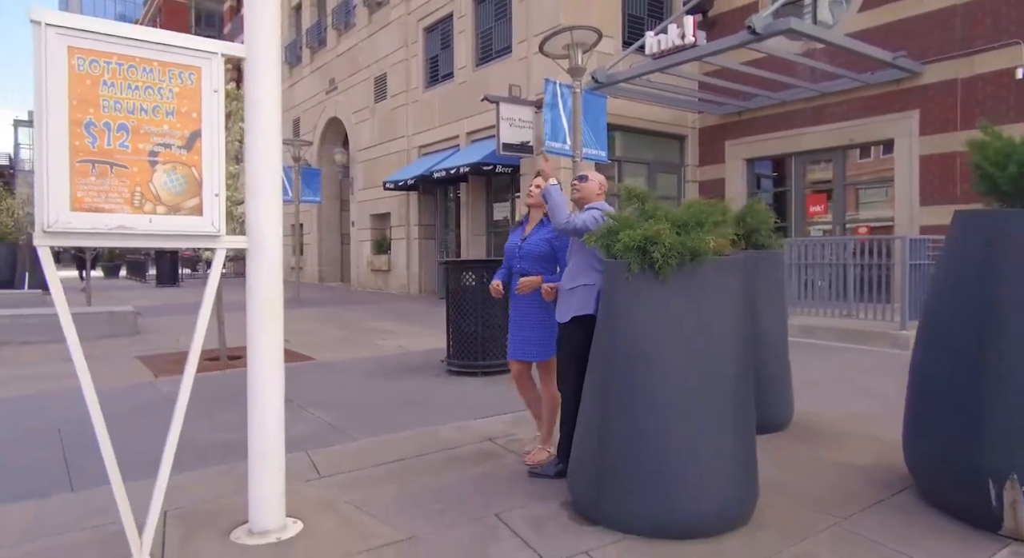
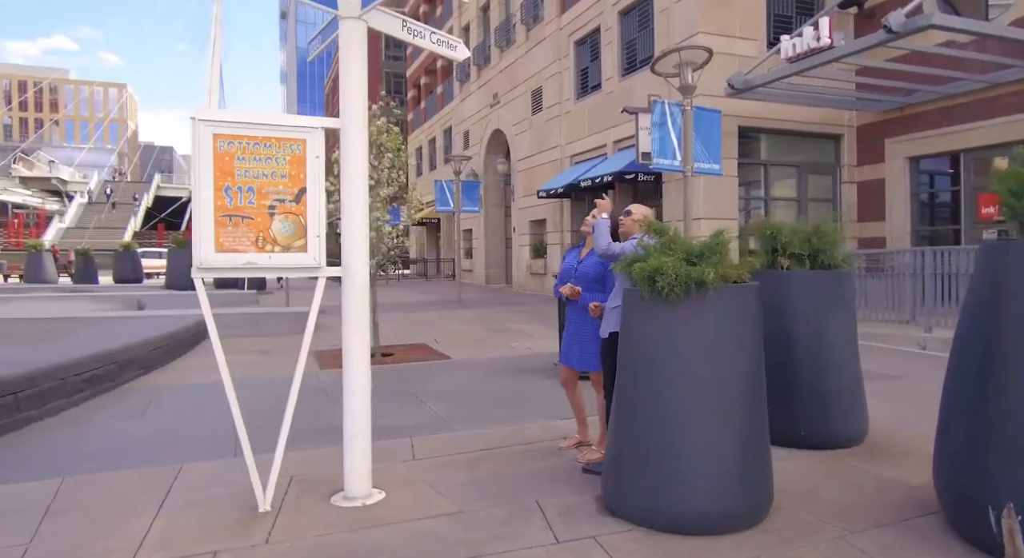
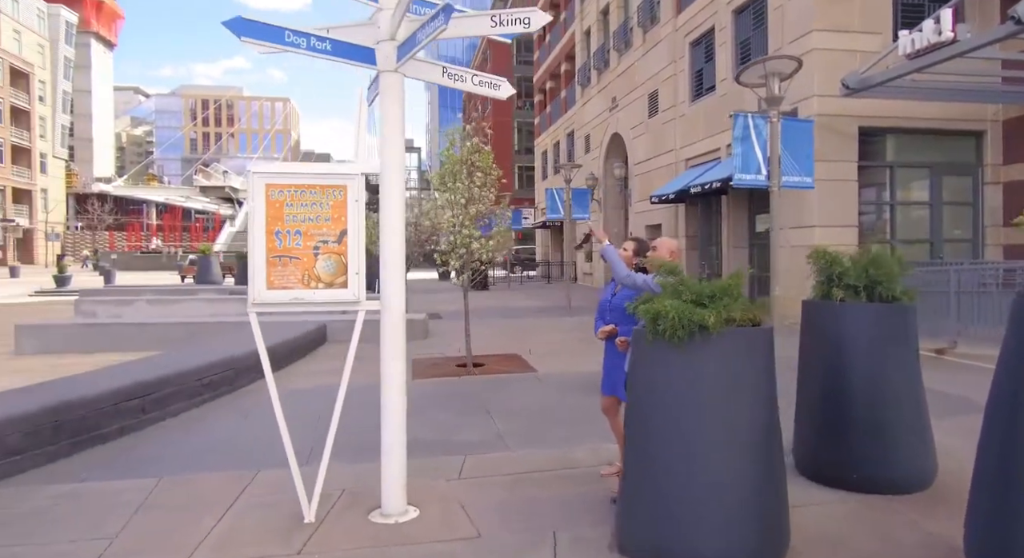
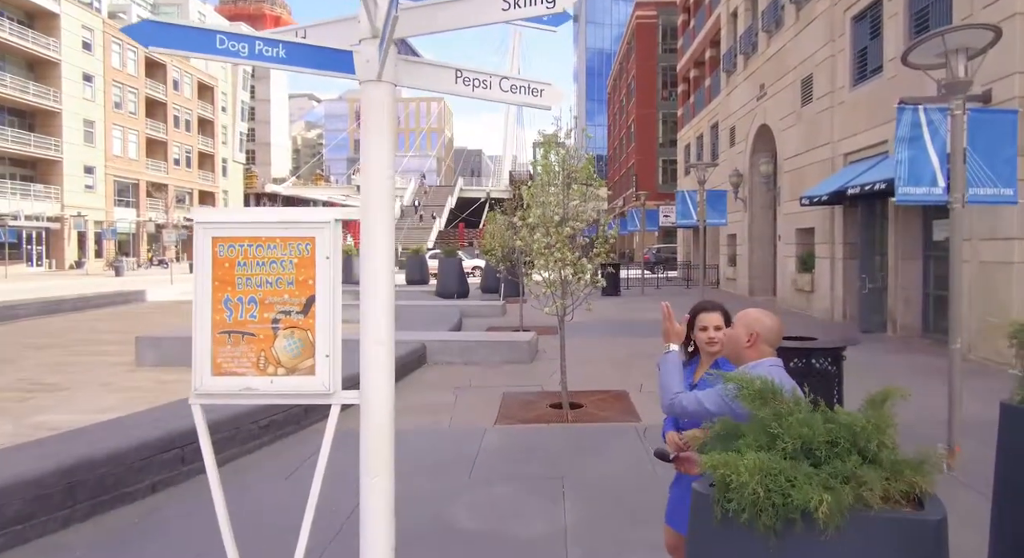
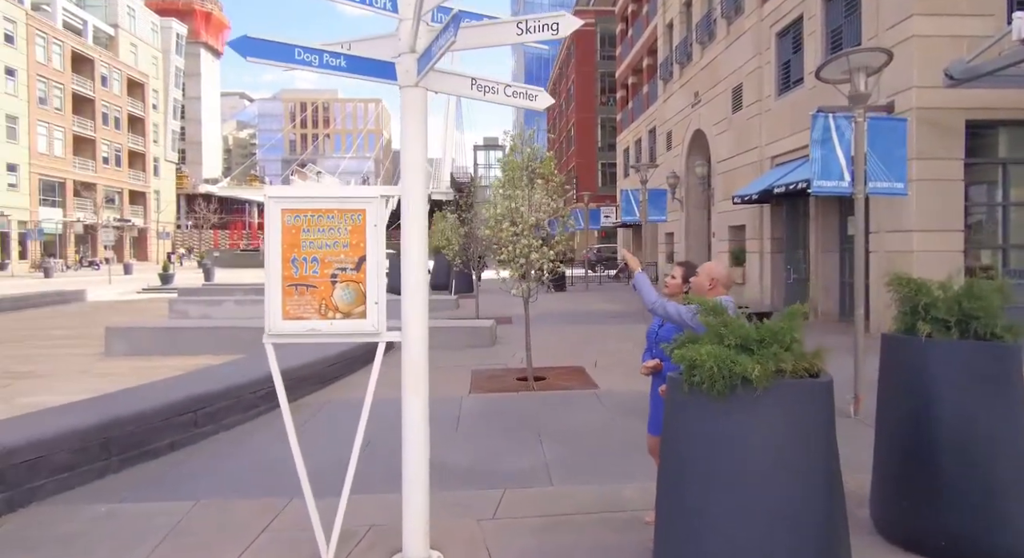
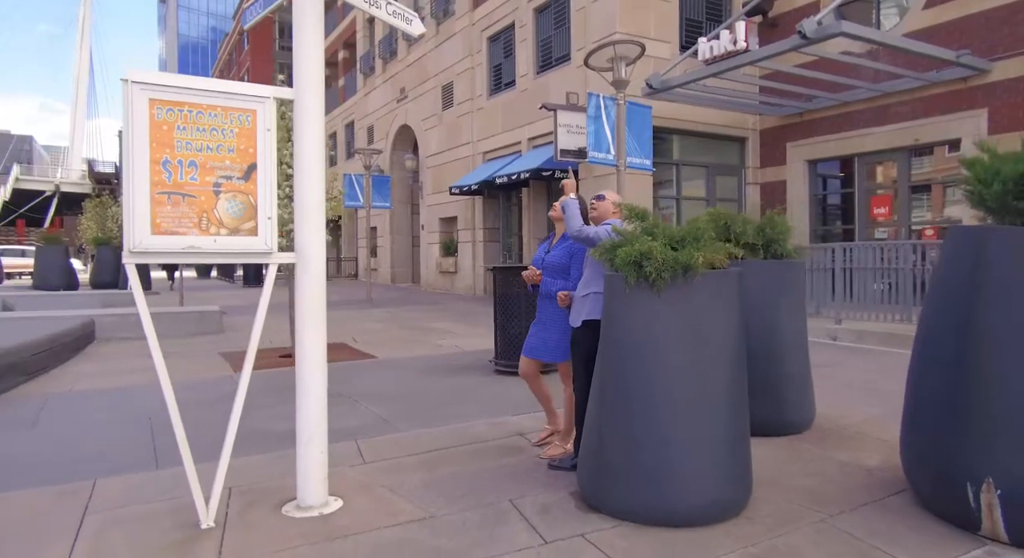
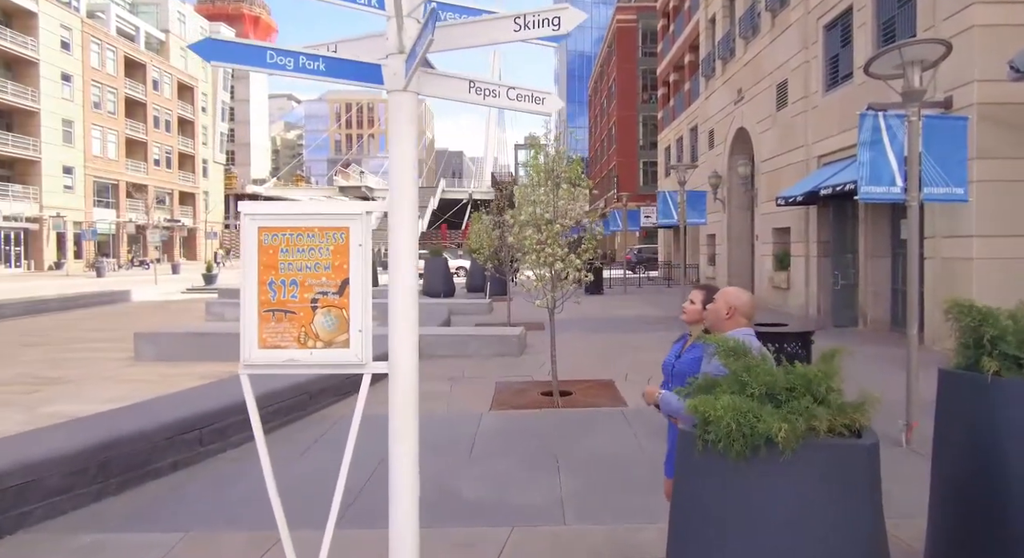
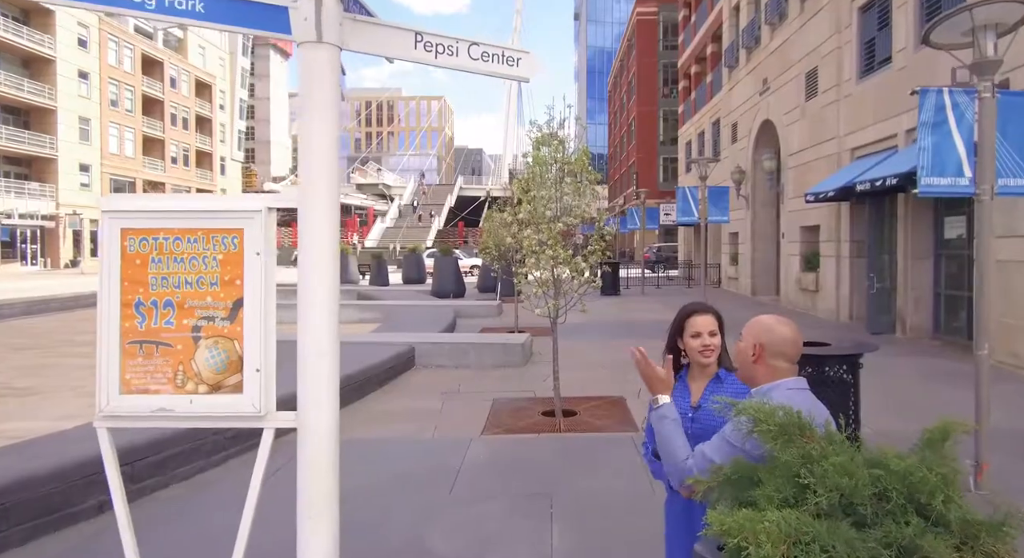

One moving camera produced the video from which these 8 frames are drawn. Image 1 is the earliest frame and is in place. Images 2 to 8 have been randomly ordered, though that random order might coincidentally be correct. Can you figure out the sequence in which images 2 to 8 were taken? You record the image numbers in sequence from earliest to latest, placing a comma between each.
6, 2, 3, 5, 7, 4, 8
